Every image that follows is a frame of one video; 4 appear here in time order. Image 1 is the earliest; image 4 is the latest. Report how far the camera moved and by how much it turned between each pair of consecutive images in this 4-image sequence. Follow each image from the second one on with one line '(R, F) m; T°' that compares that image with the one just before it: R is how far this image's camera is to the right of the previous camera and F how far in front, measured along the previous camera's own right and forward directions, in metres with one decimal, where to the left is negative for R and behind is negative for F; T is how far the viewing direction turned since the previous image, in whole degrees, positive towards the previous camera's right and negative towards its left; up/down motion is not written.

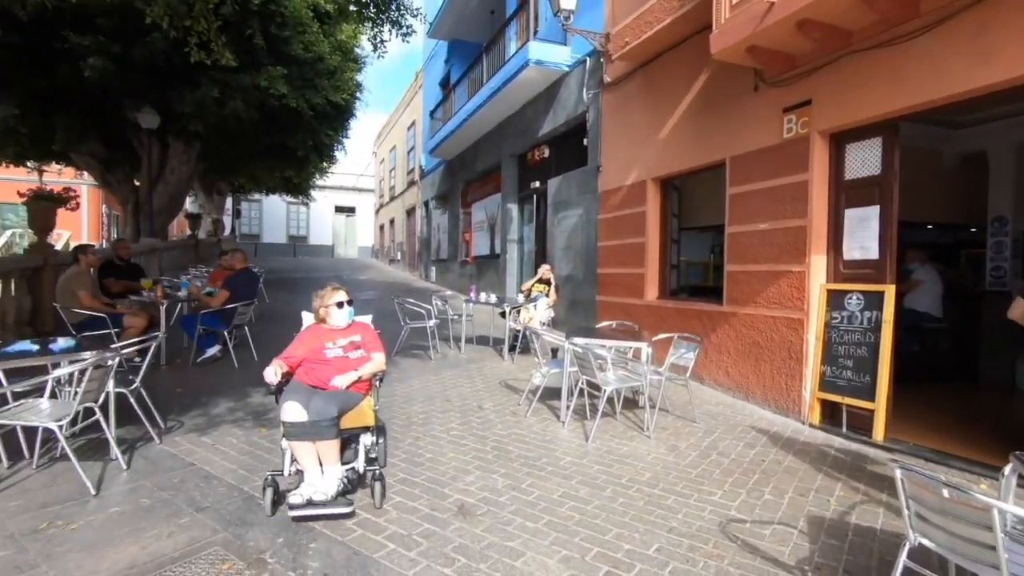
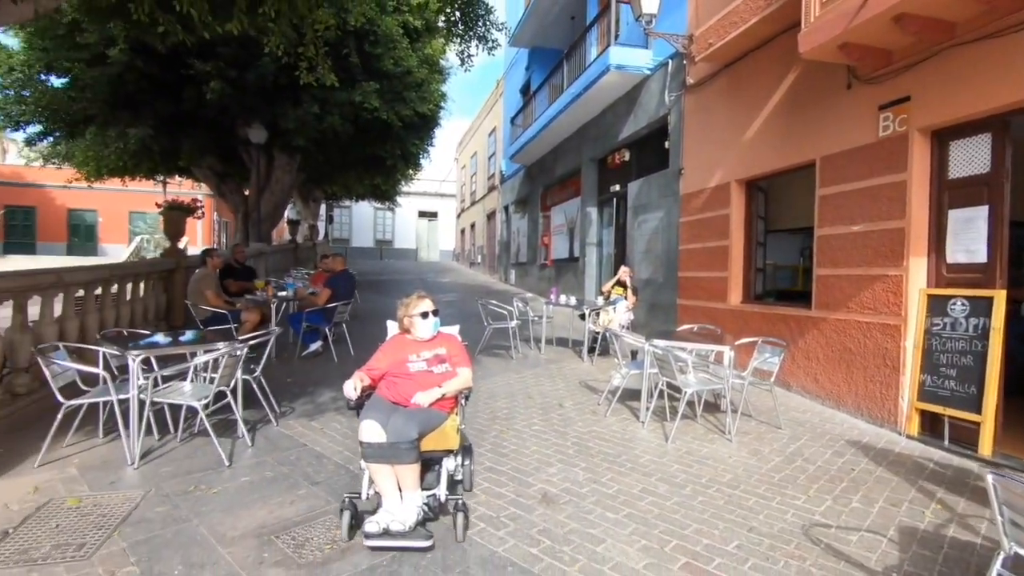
(0.0, -0.2) m; -8°
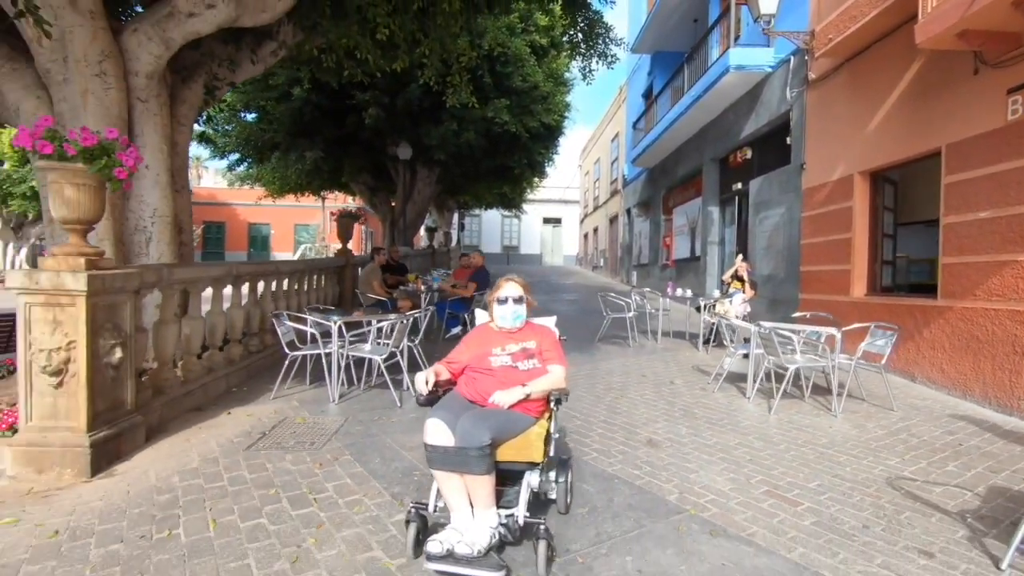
(+0.1, -0.9) m; -13°
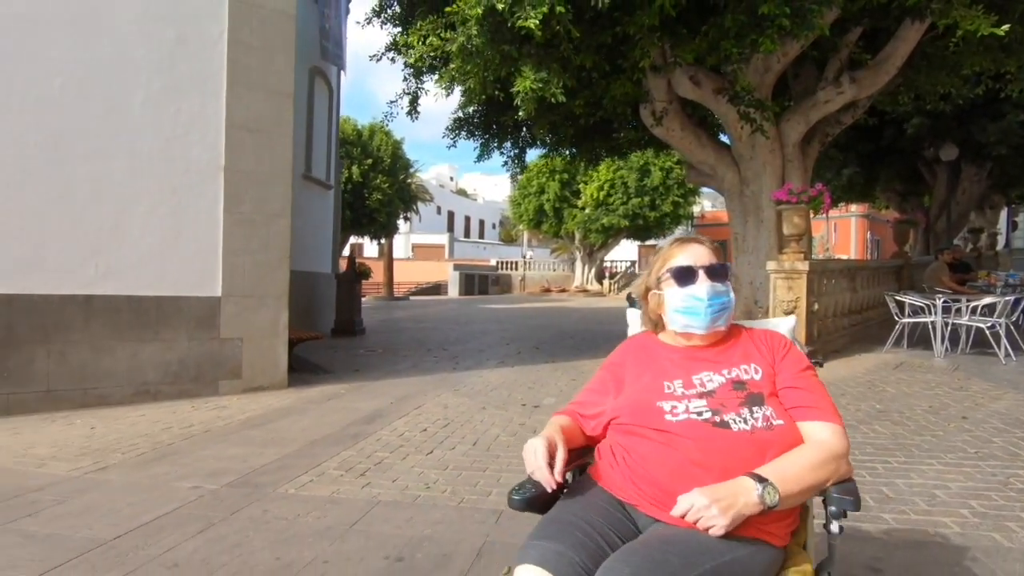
(-0.3, -4.0) m; -46°
